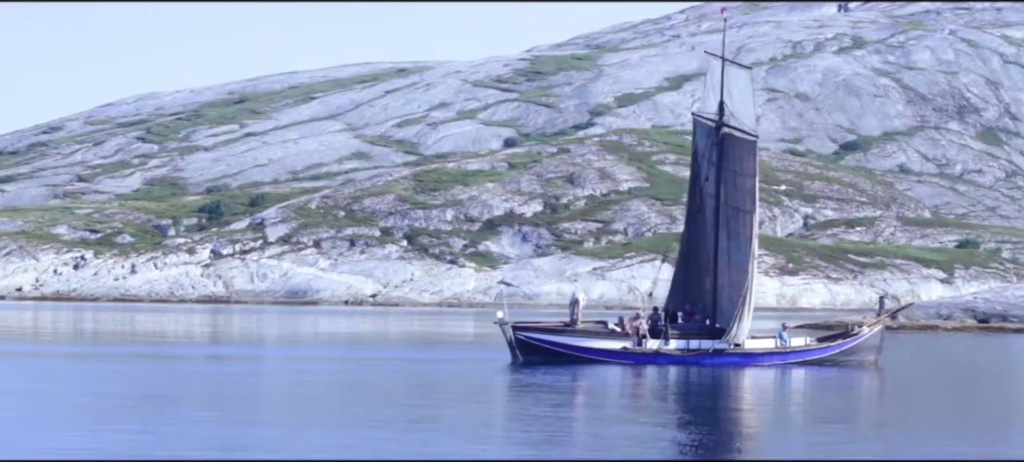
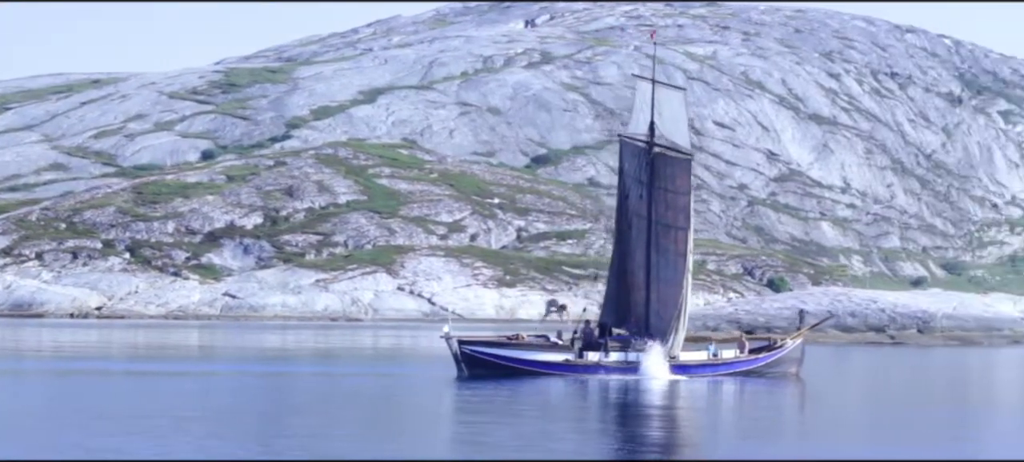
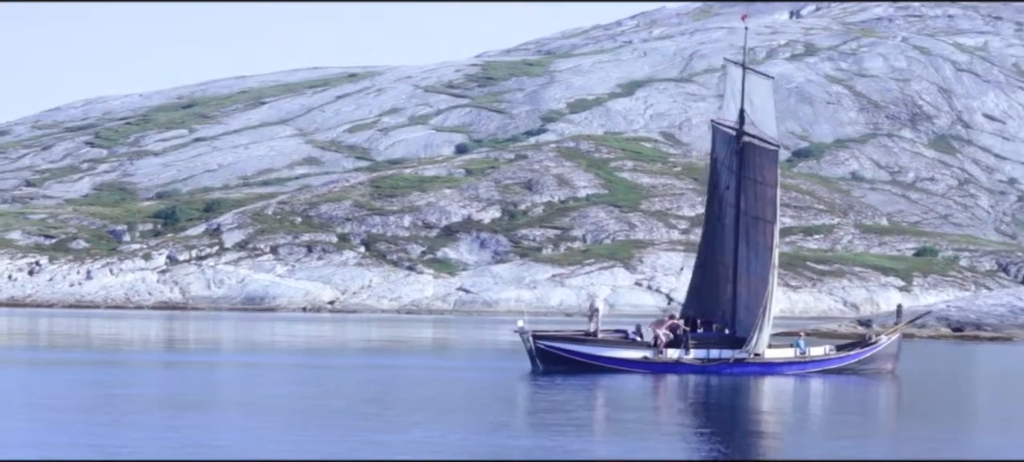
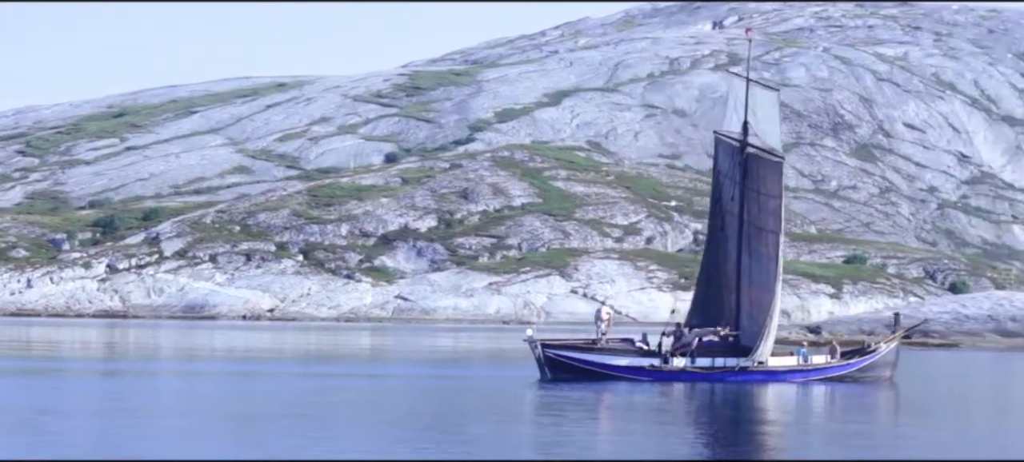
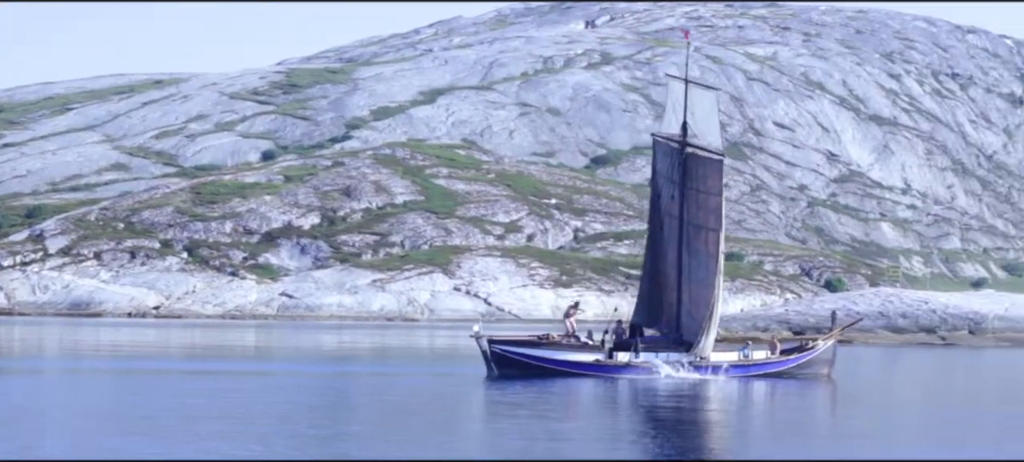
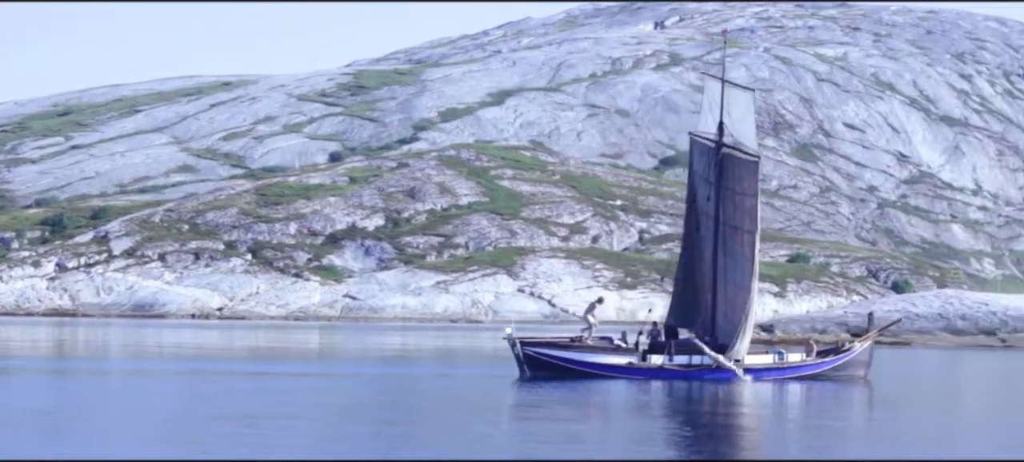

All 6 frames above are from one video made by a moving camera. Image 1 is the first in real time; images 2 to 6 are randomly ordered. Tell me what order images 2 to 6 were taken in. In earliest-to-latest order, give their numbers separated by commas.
3, 4, 6, 5, 2
